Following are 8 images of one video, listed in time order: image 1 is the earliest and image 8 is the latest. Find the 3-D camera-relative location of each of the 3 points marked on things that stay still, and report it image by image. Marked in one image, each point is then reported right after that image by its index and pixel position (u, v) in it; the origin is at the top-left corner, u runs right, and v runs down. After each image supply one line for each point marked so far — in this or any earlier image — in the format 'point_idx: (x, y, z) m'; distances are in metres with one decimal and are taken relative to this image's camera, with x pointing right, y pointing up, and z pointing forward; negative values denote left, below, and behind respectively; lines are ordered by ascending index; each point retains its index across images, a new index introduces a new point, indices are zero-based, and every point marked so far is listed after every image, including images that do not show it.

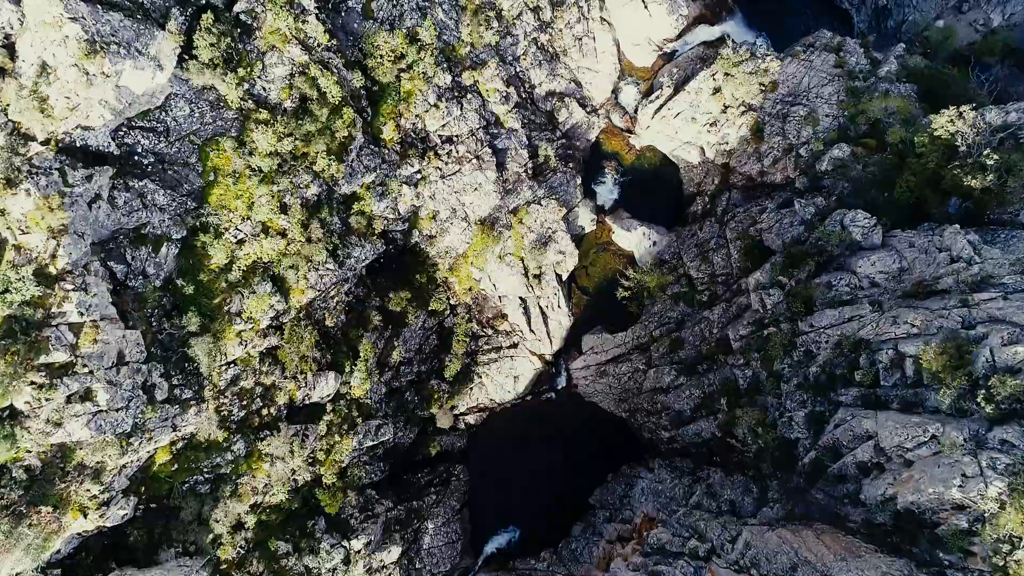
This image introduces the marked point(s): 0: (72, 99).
0: (-7.8, +3.3, +13.9) m
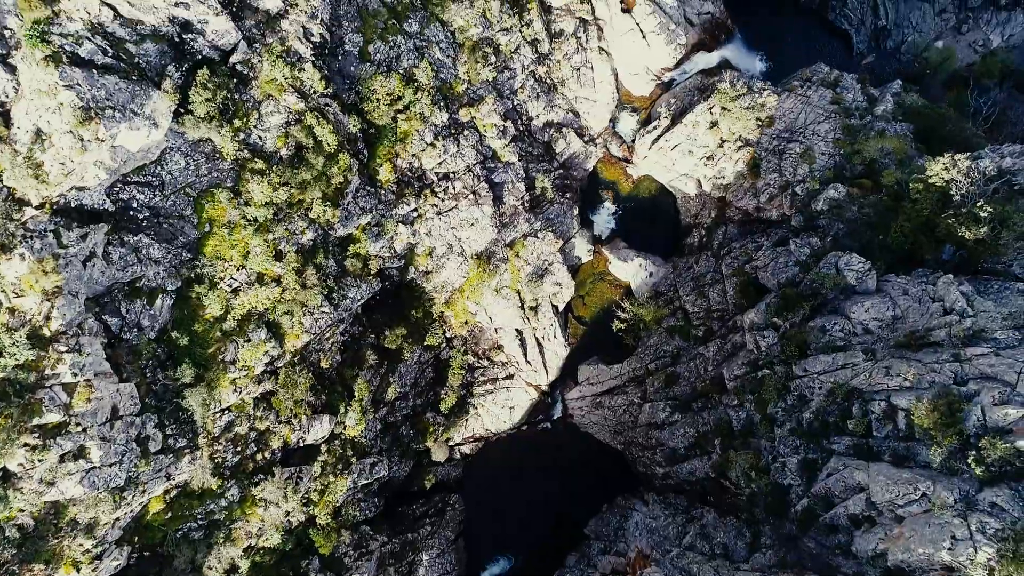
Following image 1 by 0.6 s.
0: (-7.9, +2.2, +13.9) m
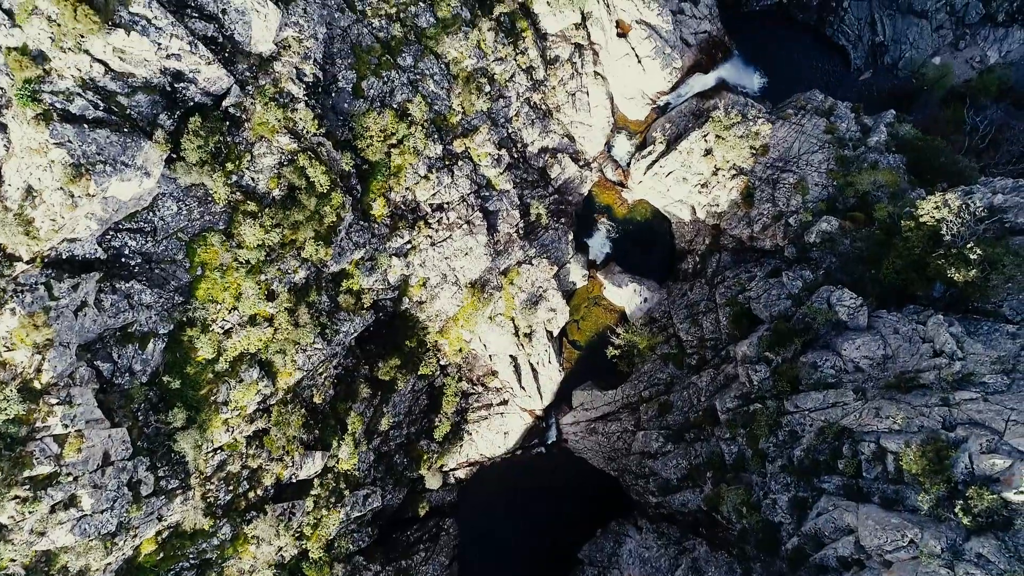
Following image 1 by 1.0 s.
0: (-8.1, +1.2, +14.0) m
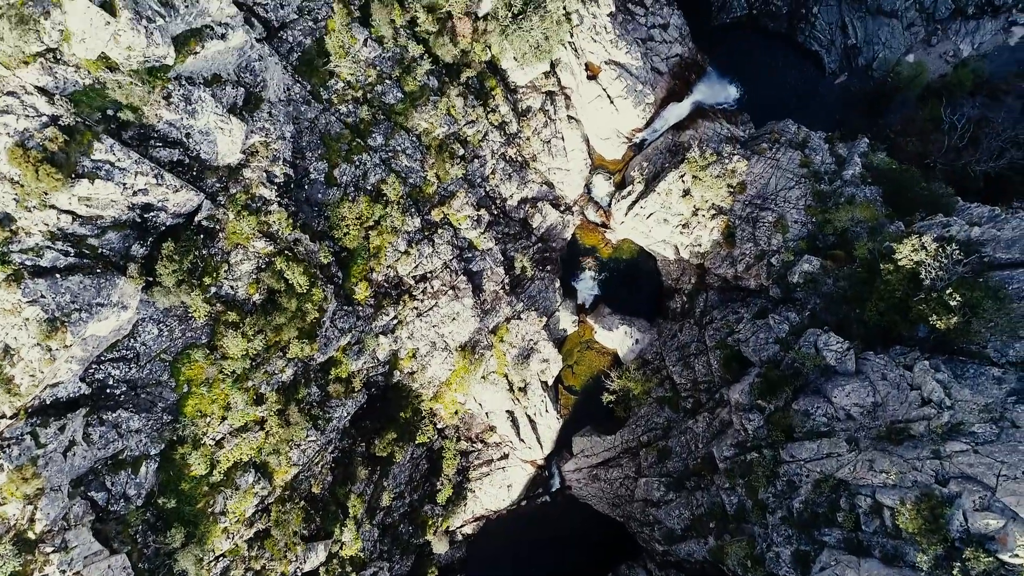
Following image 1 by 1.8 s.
0: (-8.5, -1.5, +14.1) m
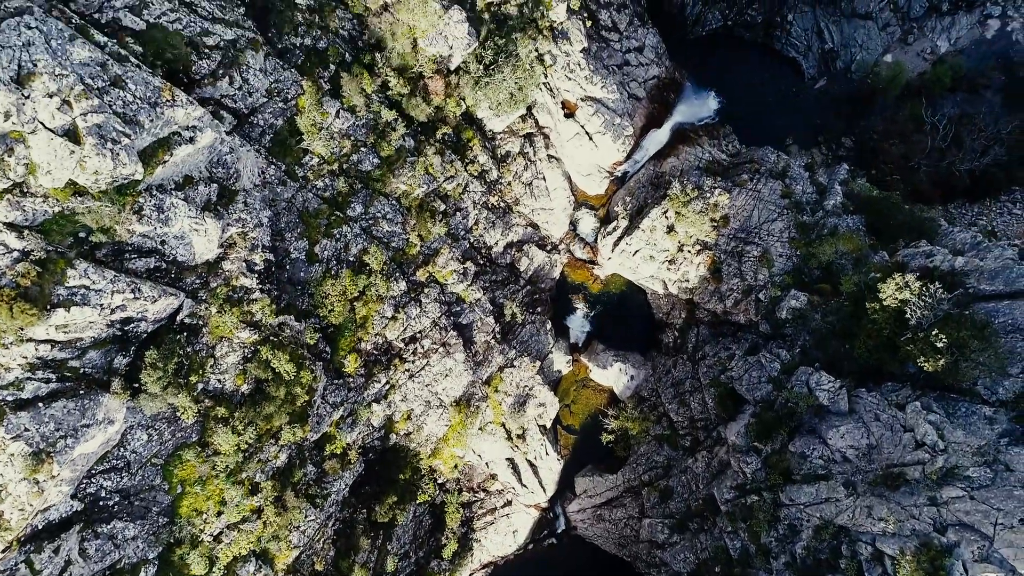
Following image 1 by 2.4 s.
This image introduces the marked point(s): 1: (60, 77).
0: (-8.7, -3.8, +14.1) m
1: (-7.9, +3.7, +13.6) m
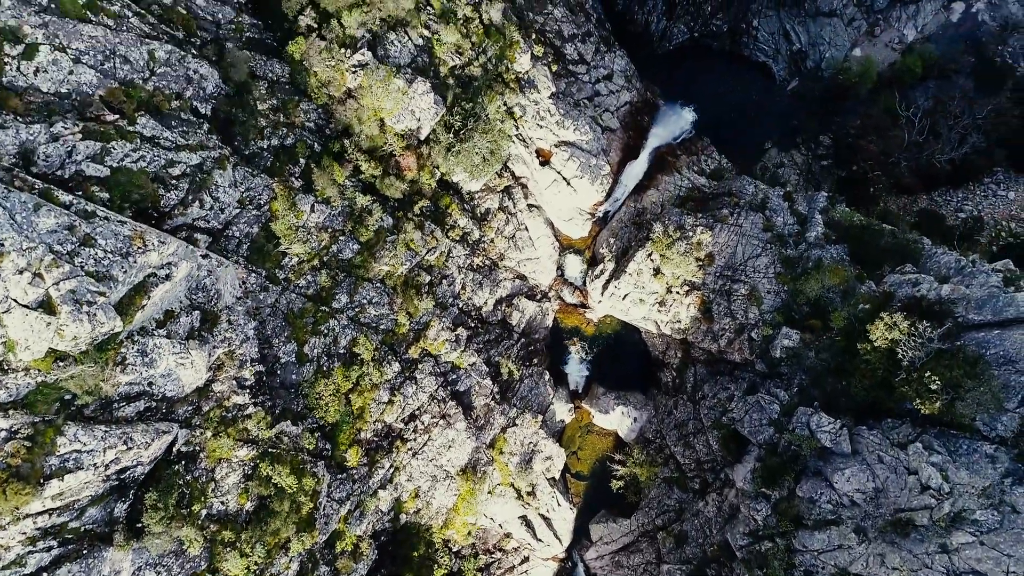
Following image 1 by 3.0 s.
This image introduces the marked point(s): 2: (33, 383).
0: (-8.5, -6.9, +14.1) m
1: (-8.4, +0.6, +13.6) m
2: (-8.6, -1.7, +14.1) m
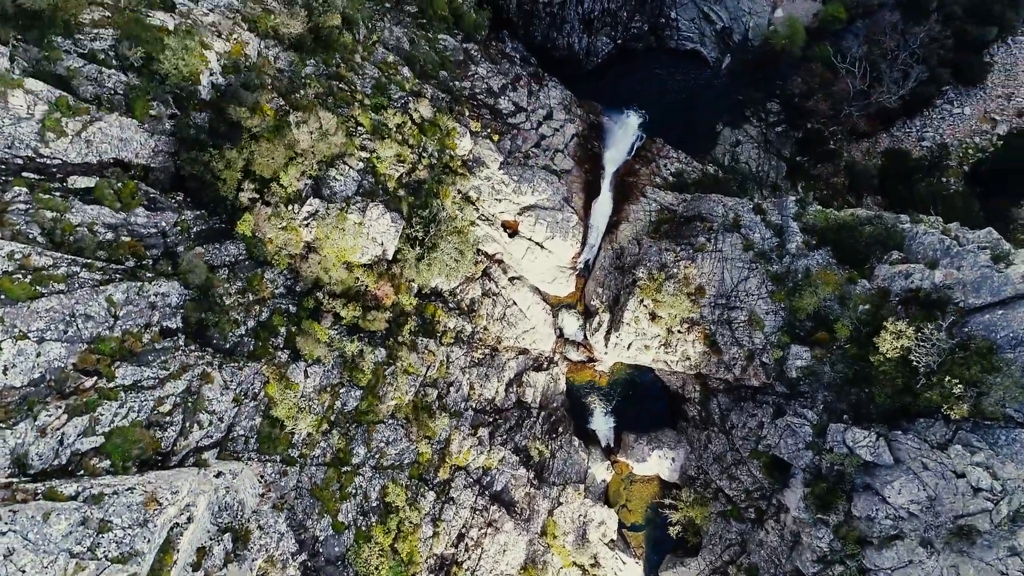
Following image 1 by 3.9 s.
0: (-5.9, -12.0, +13.9) m
1: (-8.0, -4.8, +13.5) m
2: (-7.5, -7.1, +13.9) m
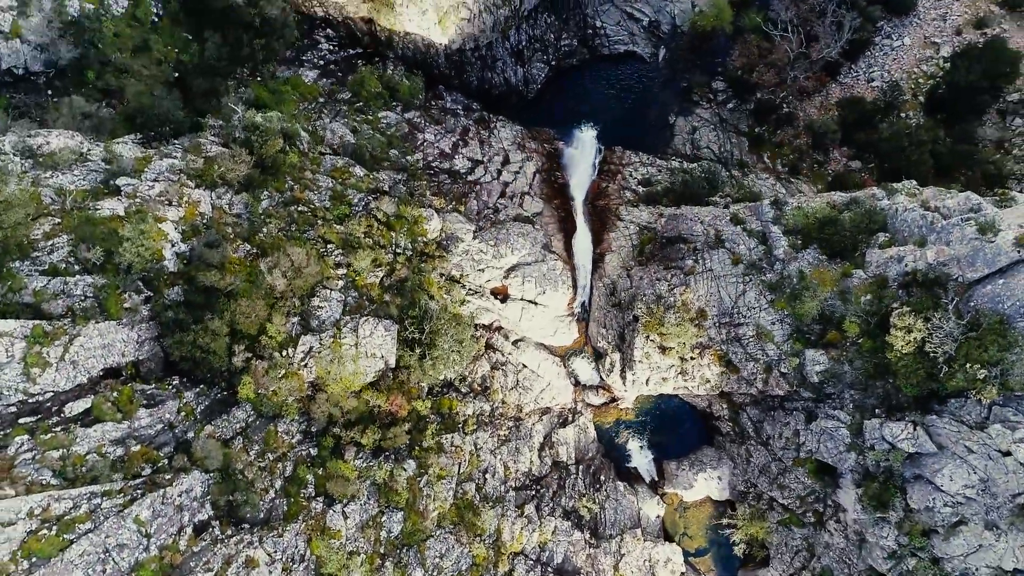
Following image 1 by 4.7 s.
0: (-2.2, -15.7, +13.8) m
1: (-6.1, -9.3, +13.4) m
2: (-5.0, -11.3, +13.8) m
